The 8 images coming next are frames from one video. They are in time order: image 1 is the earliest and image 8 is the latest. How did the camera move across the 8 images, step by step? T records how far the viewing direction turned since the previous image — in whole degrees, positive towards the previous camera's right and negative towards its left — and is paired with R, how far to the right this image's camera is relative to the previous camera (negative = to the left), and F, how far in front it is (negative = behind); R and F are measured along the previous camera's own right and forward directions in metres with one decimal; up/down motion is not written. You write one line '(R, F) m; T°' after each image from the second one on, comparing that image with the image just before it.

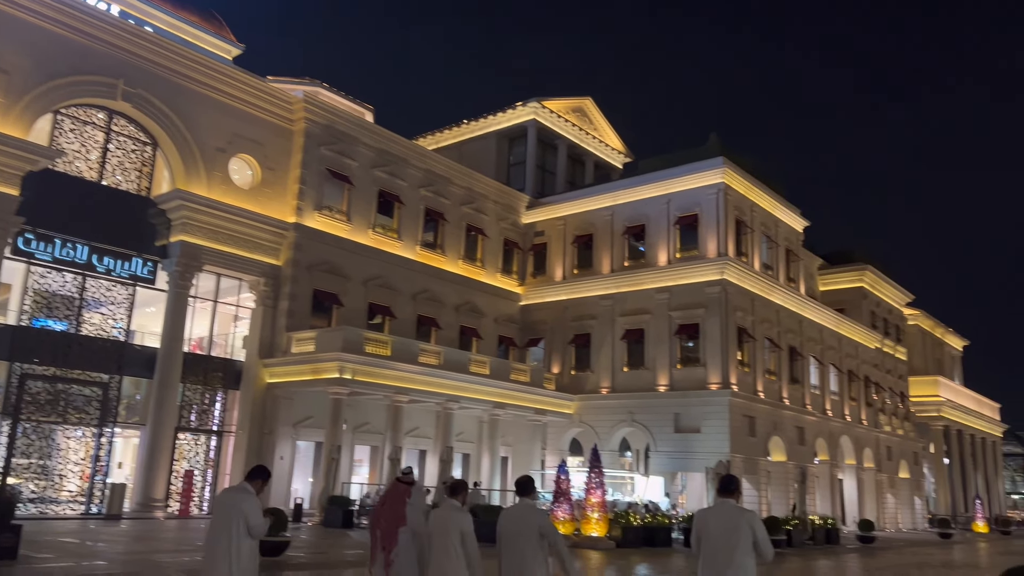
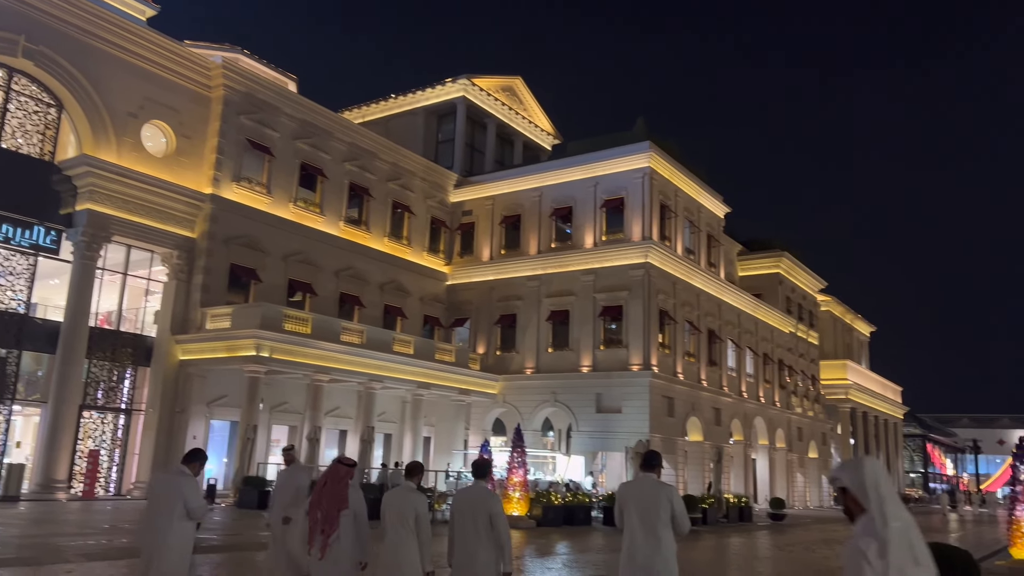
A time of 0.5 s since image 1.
(-0.1, +0.3) m; +5°
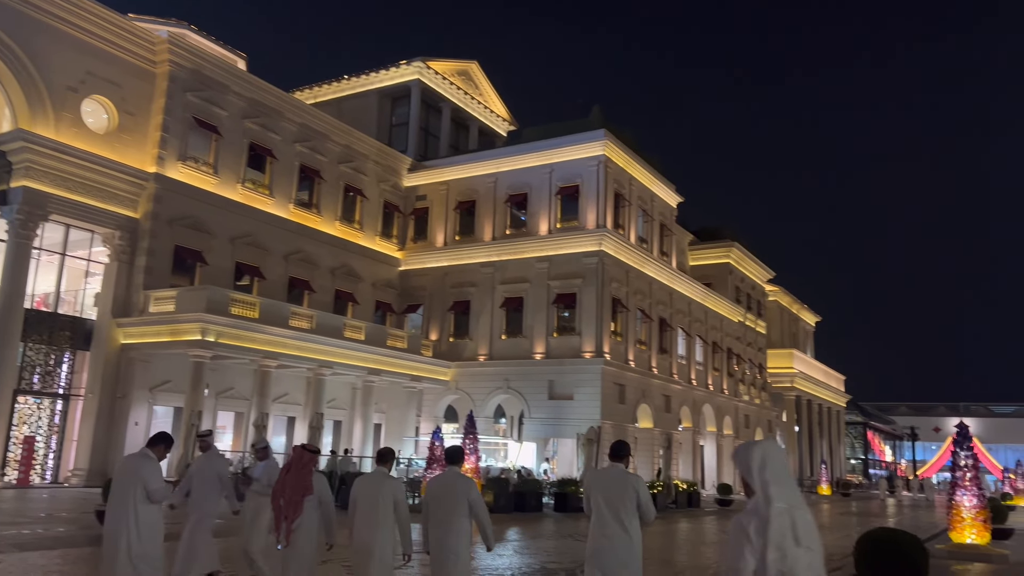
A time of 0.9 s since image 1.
(-0.1, +0.2) m; +4°
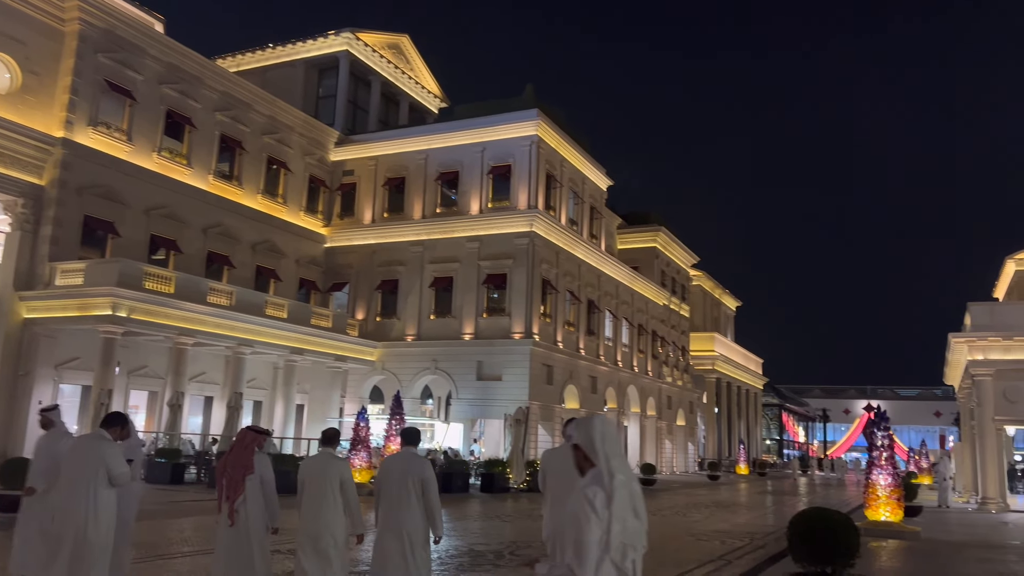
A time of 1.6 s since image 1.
(-0.2, +0.3) m; +5°
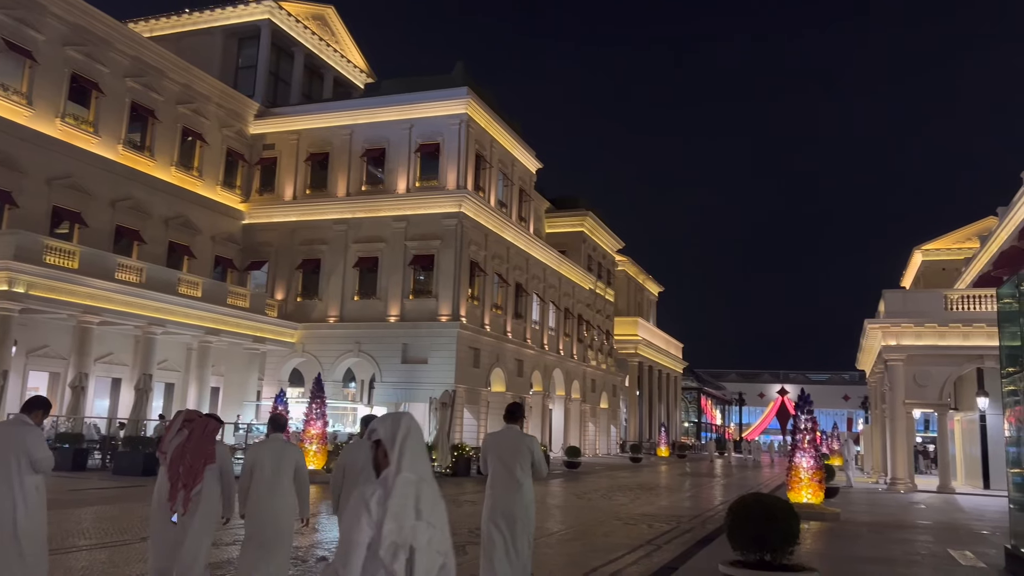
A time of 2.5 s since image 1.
(-0.1, +0.5) m; +5°
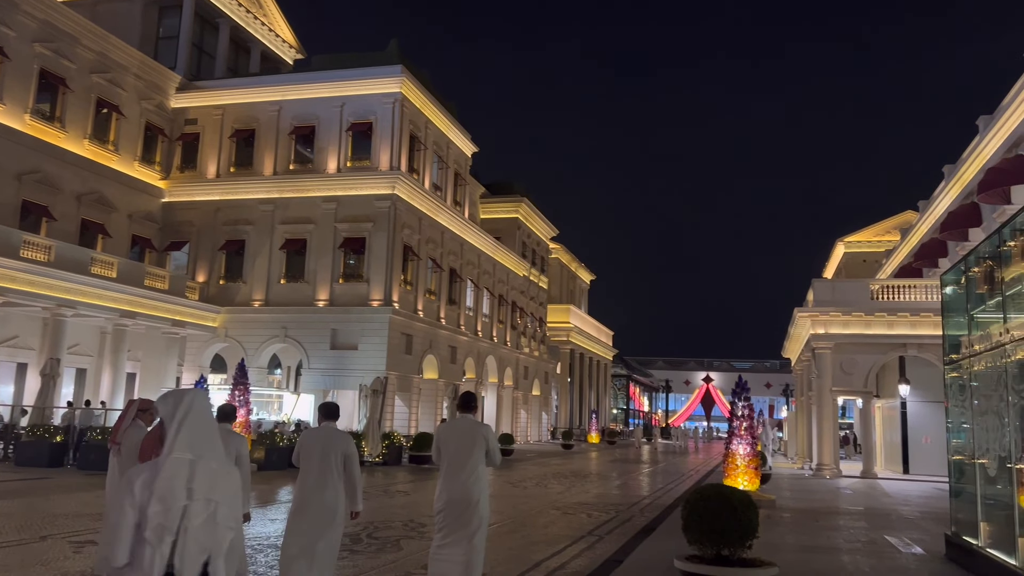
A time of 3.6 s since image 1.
(-0.1, +0.5) m; +5°
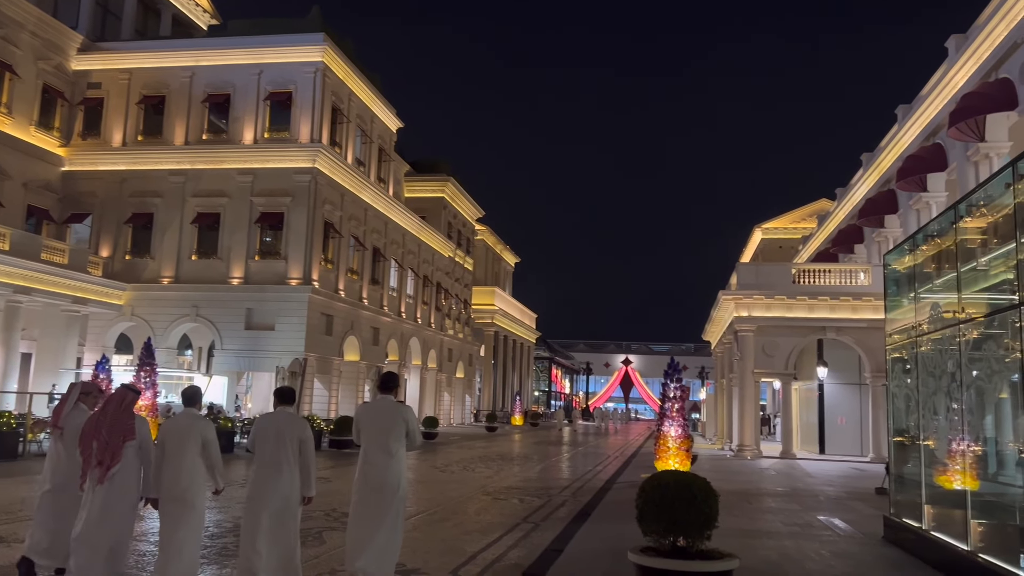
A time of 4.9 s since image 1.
(-0.1, +0.6) m; +6°
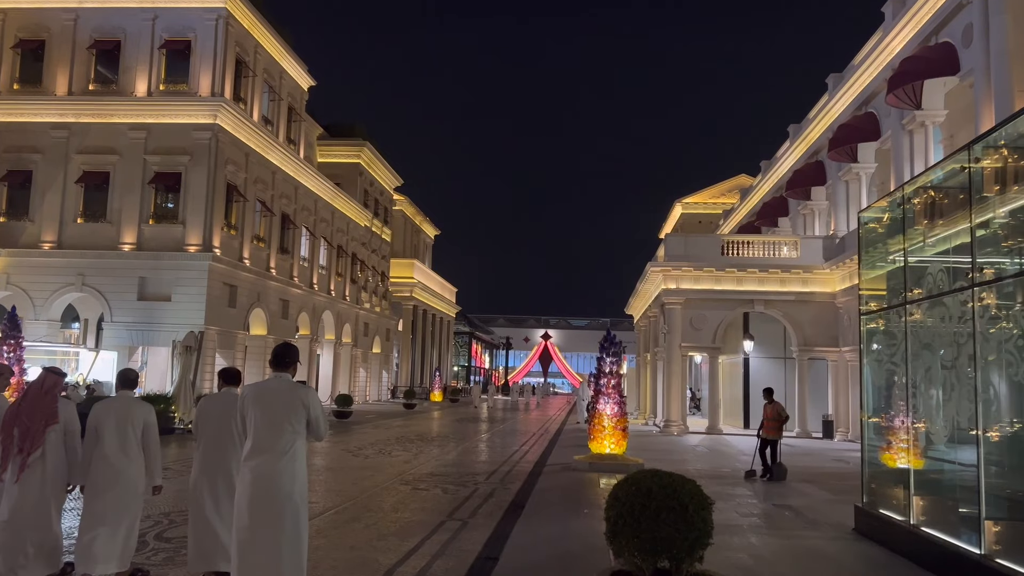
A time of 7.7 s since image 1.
(-0.1, +1.4) m; +6°
